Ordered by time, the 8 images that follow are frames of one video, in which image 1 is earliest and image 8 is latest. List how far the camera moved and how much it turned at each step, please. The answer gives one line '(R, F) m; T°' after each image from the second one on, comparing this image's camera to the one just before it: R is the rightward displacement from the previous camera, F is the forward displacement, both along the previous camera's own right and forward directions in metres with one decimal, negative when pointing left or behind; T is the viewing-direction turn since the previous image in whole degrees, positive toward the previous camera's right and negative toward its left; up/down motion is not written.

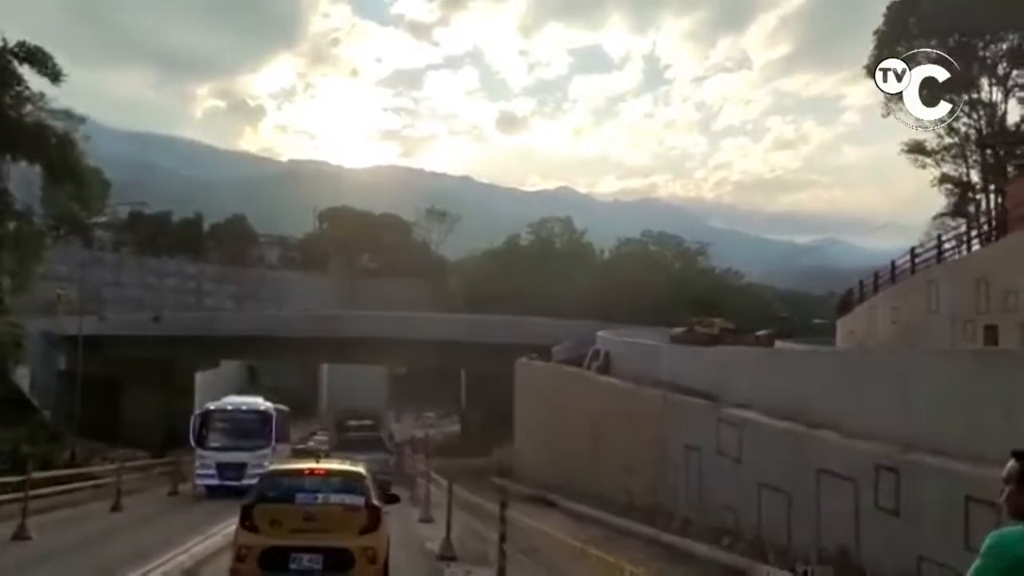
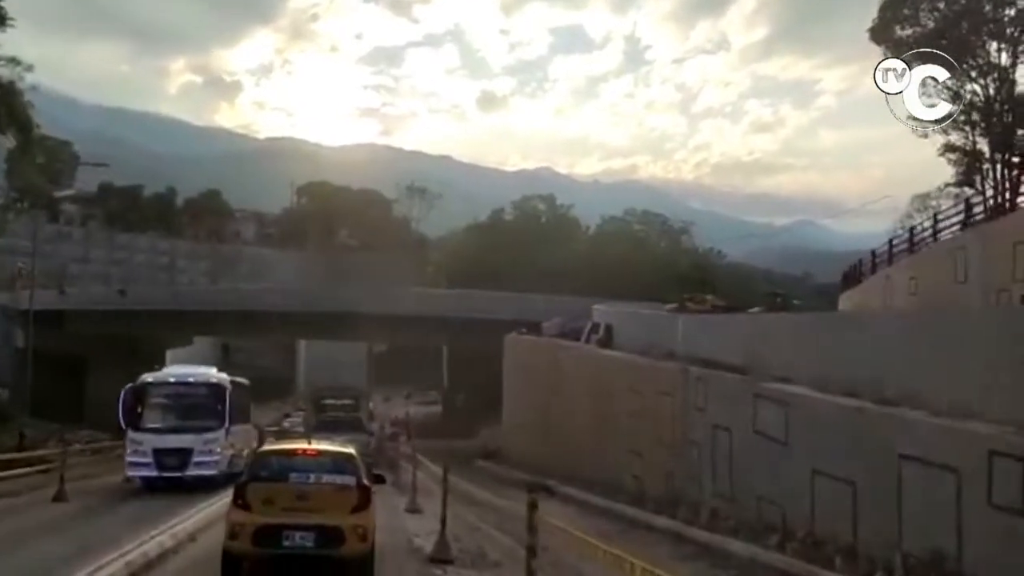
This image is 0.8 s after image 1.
(-0.5, +2.9) m; +1°
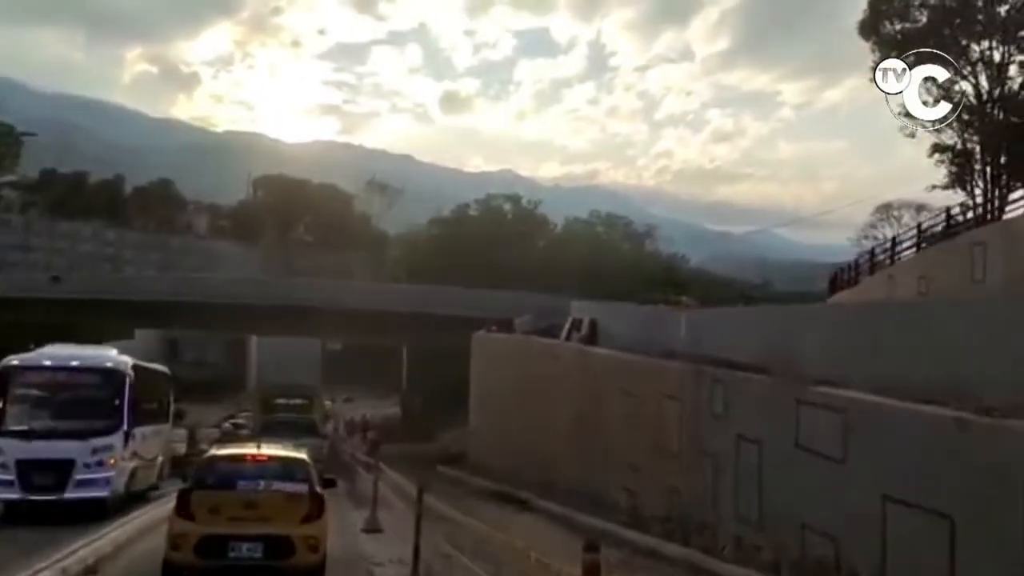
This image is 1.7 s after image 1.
(-0.5, +3.2) m; +3°
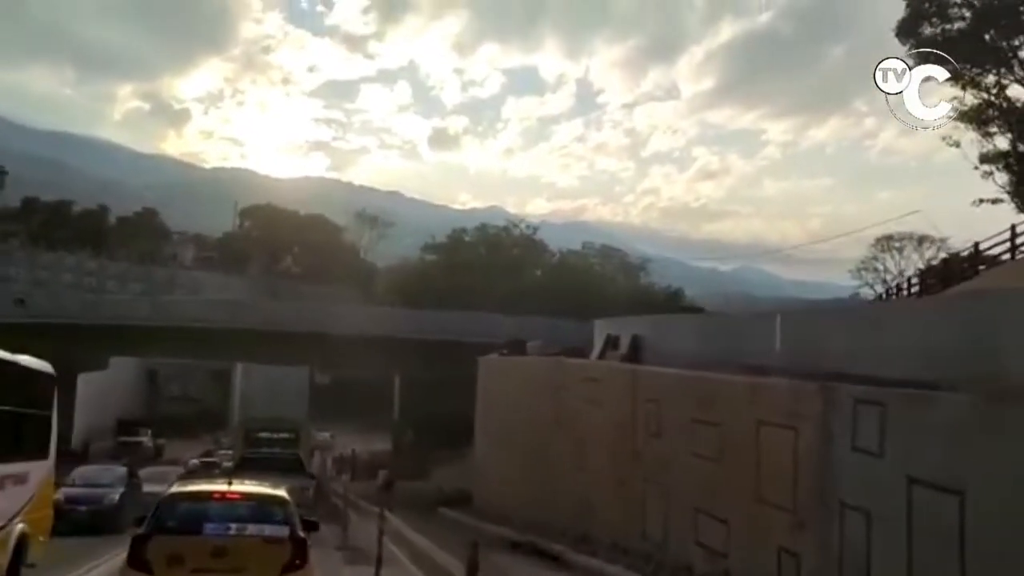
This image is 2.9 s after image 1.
(-1.0, +4.7) m; +1°
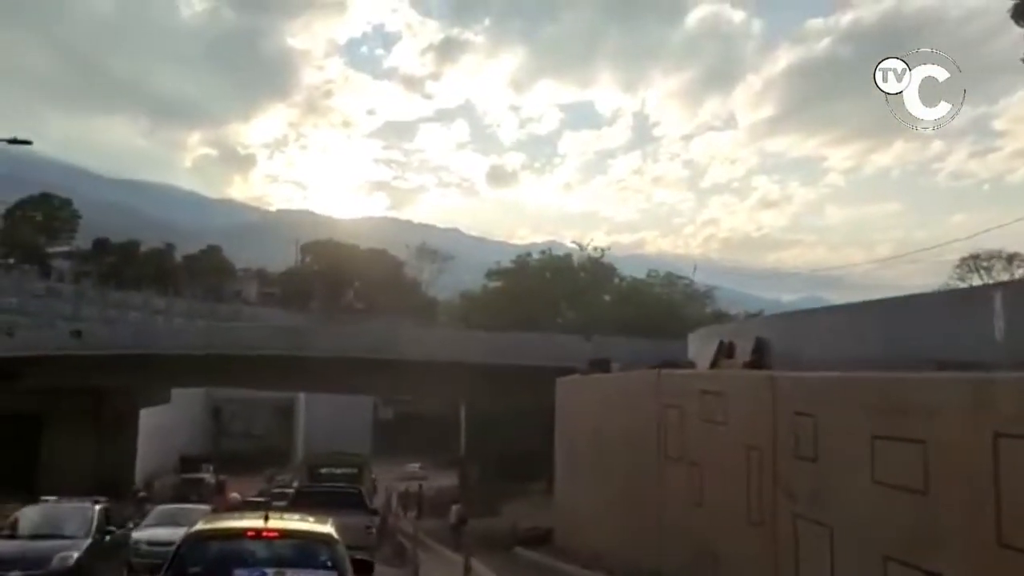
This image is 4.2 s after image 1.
(-0.8, +3.7) m; -4°
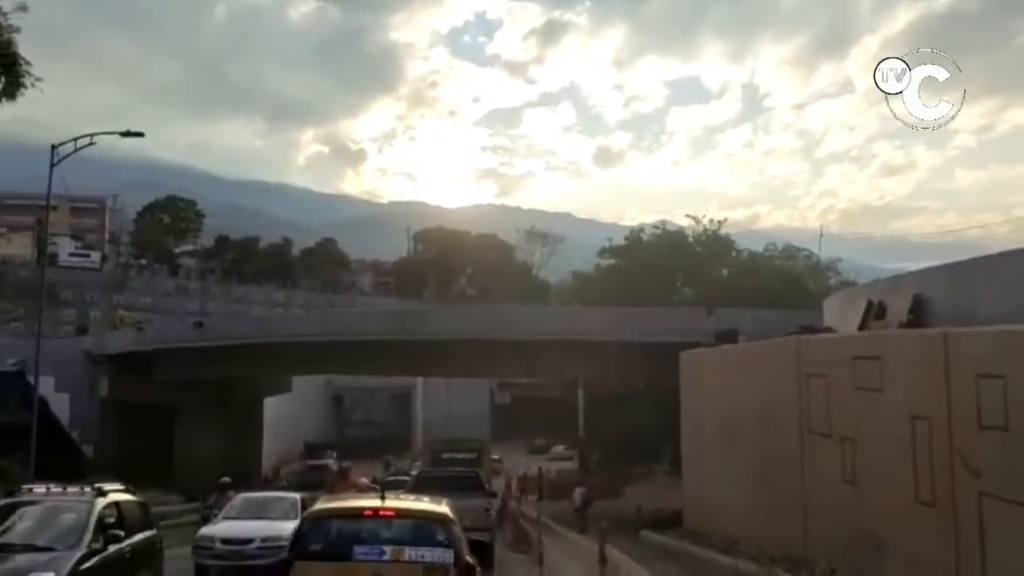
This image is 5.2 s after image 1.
(-0.2, +1.5) m; -7°
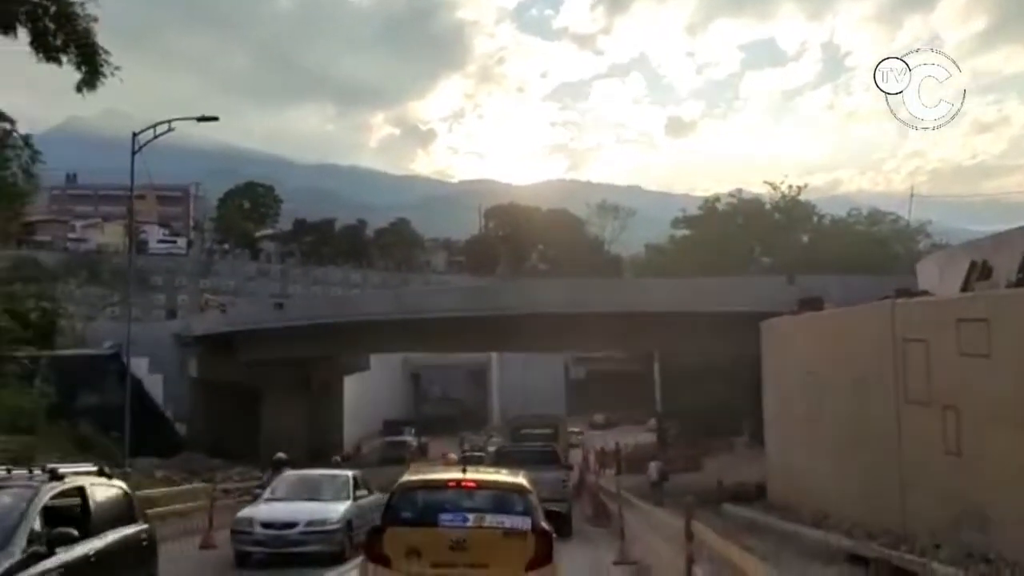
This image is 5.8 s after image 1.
(0.0, +0.5) m; -5°
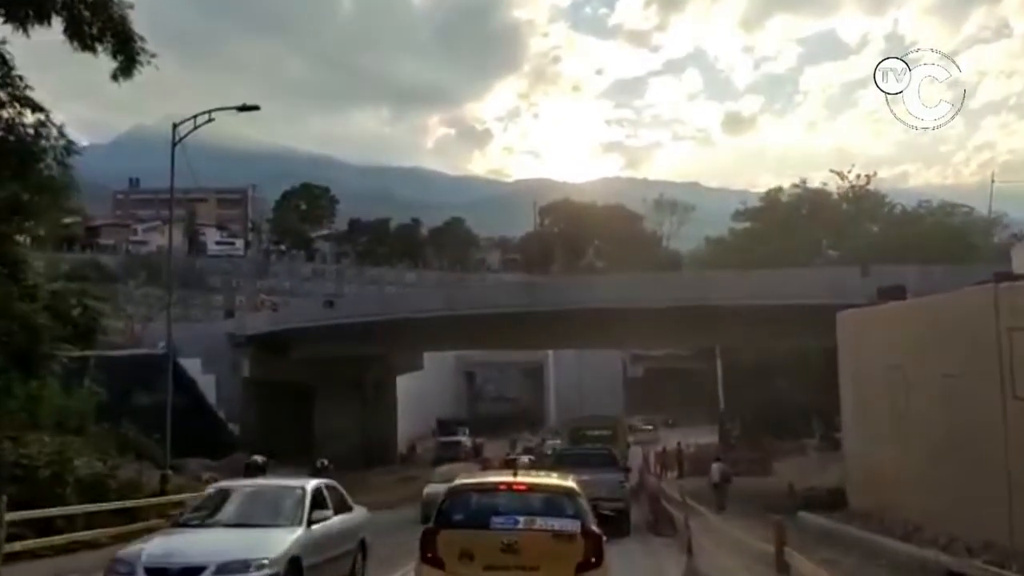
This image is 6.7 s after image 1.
(+0.1, +1.8) m; -4°
